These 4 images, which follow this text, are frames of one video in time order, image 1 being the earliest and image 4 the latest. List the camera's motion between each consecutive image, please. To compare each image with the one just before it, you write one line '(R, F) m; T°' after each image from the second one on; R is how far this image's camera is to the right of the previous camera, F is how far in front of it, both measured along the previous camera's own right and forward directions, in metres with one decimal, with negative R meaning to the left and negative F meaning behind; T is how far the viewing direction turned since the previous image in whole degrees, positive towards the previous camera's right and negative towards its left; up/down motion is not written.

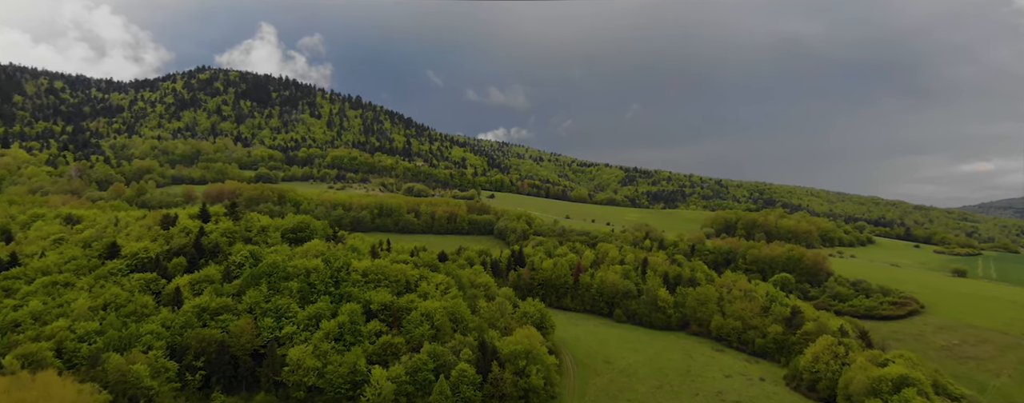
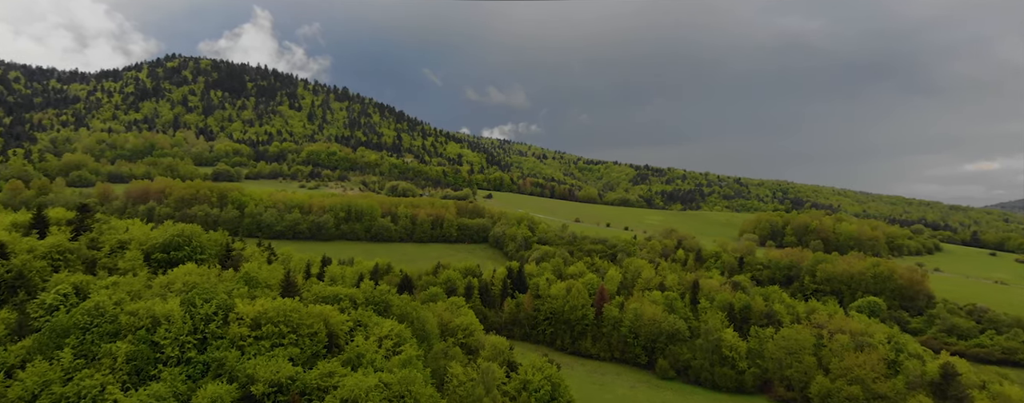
(+1.1, +39.6) m; 0°
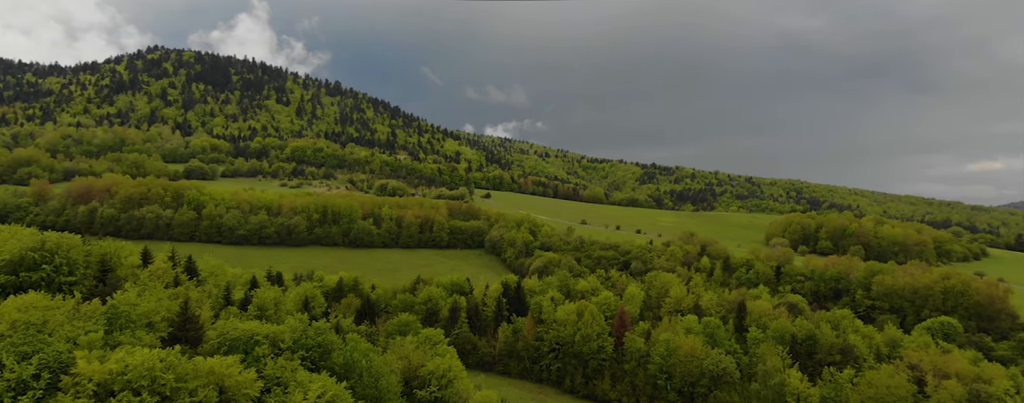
(+0.7, +20.8) m; 0°
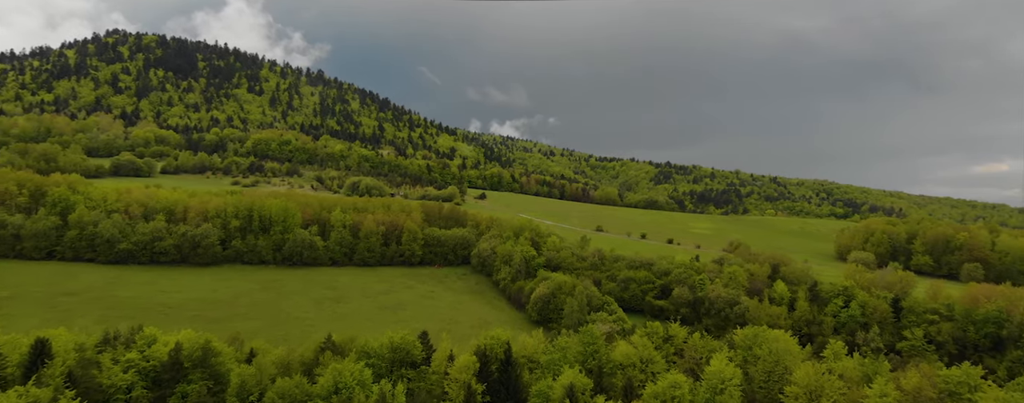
(+1.5, +39.7) m; 0°
